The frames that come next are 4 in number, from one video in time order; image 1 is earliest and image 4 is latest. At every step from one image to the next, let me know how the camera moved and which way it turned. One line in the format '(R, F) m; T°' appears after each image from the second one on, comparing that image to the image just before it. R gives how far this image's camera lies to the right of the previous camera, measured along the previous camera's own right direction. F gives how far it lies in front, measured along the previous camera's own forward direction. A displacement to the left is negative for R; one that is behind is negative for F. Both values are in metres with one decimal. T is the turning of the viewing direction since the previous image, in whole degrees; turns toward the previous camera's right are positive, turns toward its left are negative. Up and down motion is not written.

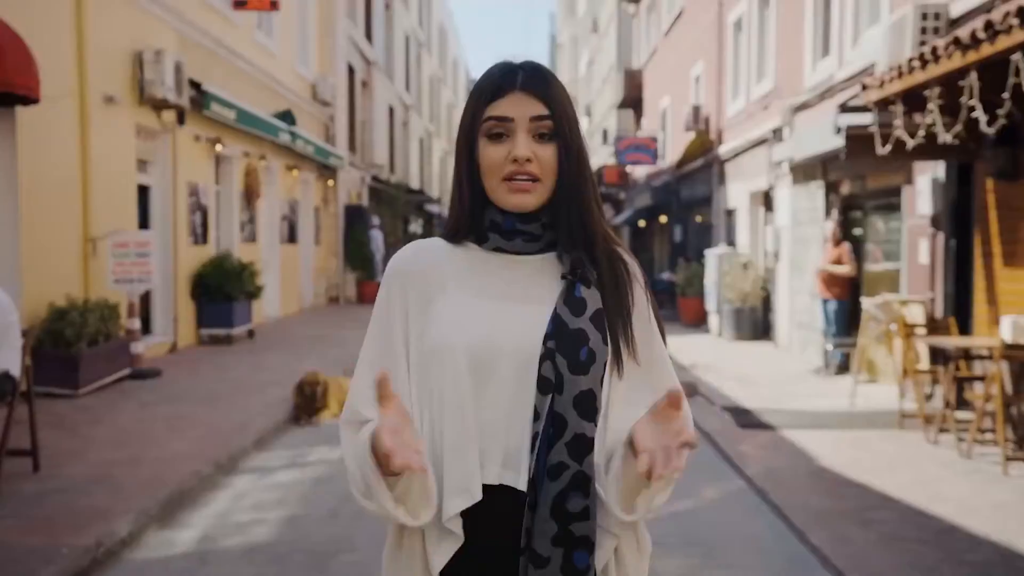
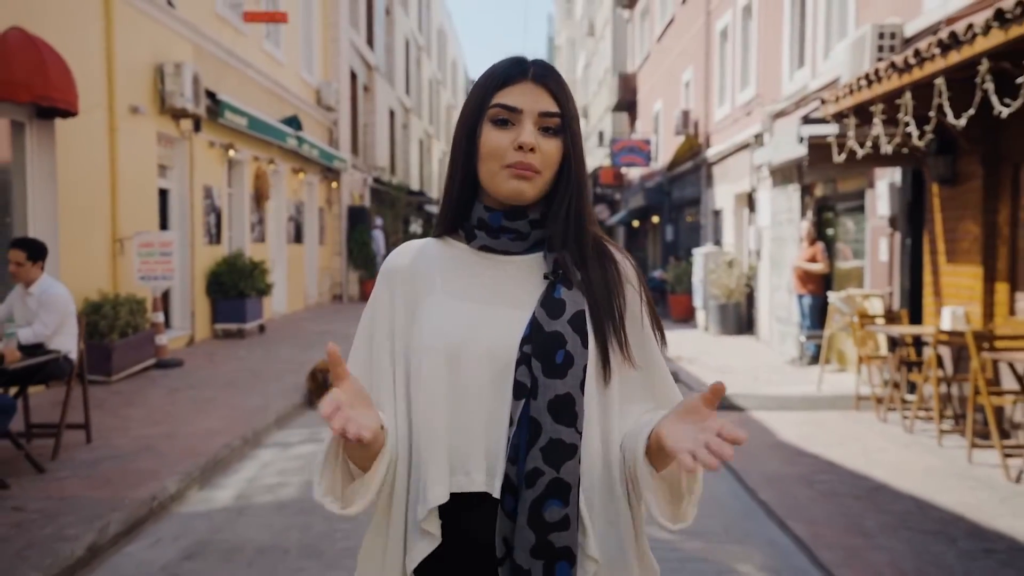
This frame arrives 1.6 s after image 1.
(0.0, -0.8) m; 0°
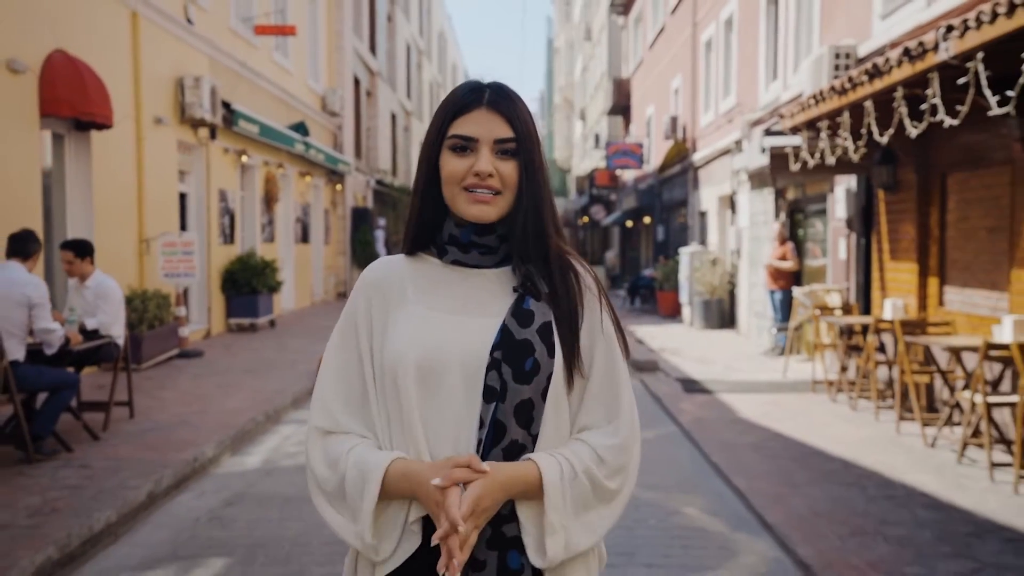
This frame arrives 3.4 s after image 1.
(+0.1, -1.0) m; 0°
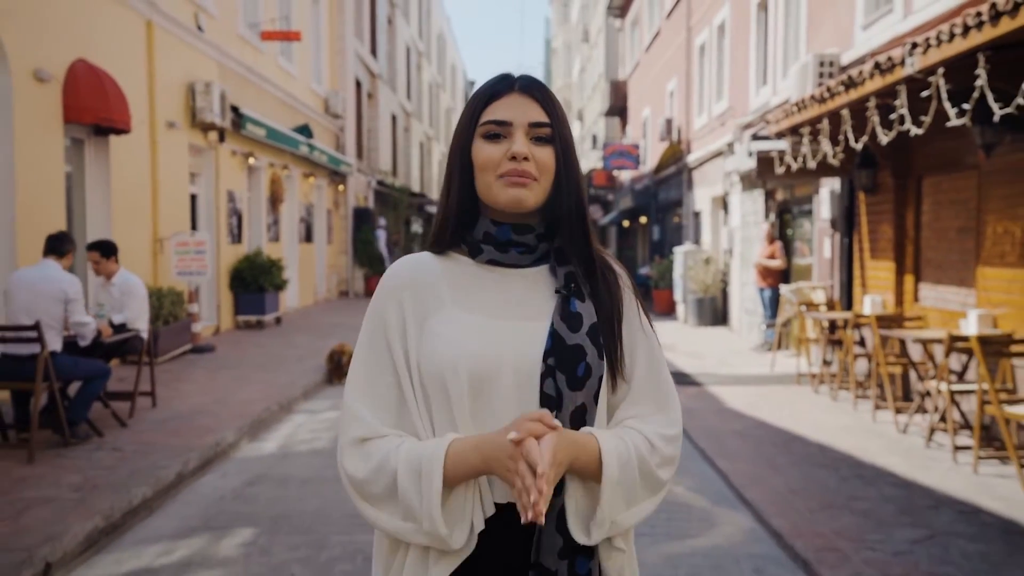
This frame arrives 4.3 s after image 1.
(0.0, -0.5) m; 0°
